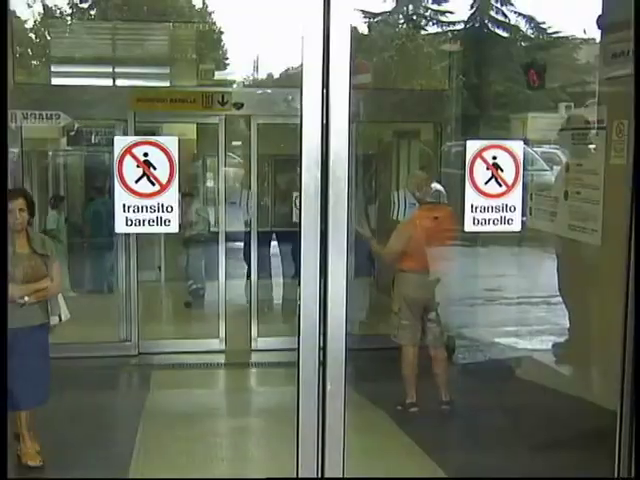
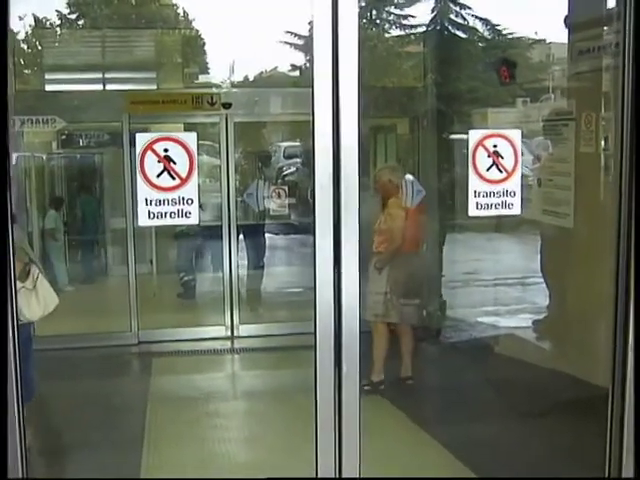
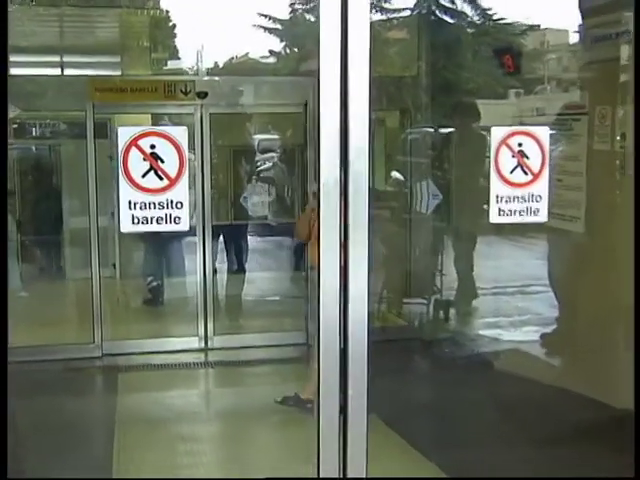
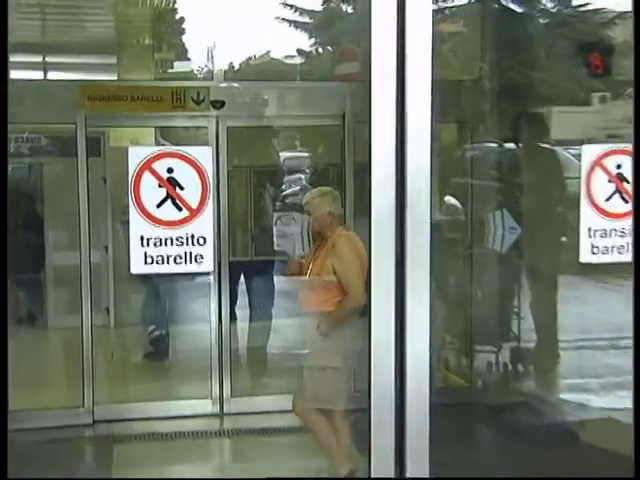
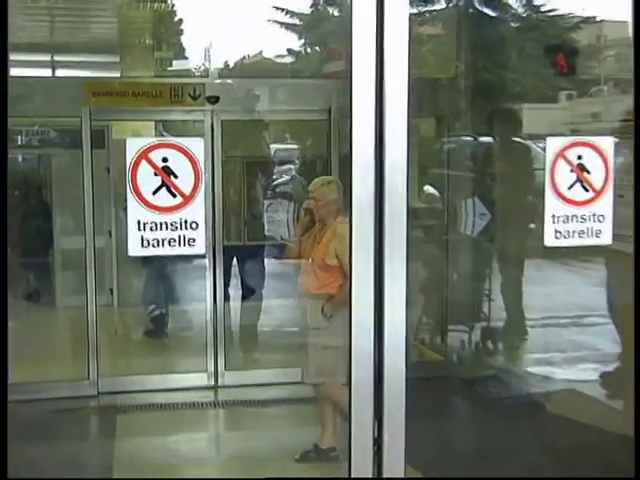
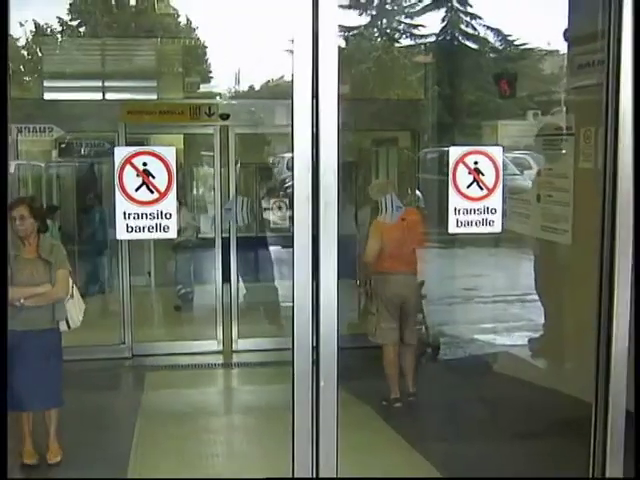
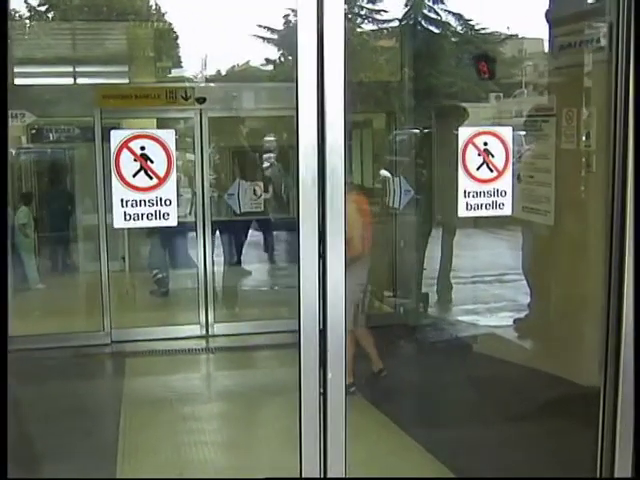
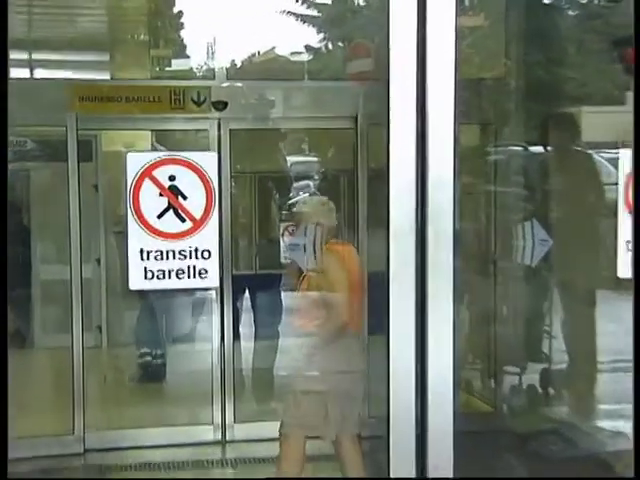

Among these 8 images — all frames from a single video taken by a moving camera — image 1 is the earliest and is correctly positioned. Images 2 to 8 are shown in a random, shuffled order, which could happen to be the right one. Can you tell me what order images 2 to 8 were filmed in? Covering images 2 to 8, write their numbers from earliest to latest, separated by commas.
6, 2, 7, 3, 5, 4, 8
